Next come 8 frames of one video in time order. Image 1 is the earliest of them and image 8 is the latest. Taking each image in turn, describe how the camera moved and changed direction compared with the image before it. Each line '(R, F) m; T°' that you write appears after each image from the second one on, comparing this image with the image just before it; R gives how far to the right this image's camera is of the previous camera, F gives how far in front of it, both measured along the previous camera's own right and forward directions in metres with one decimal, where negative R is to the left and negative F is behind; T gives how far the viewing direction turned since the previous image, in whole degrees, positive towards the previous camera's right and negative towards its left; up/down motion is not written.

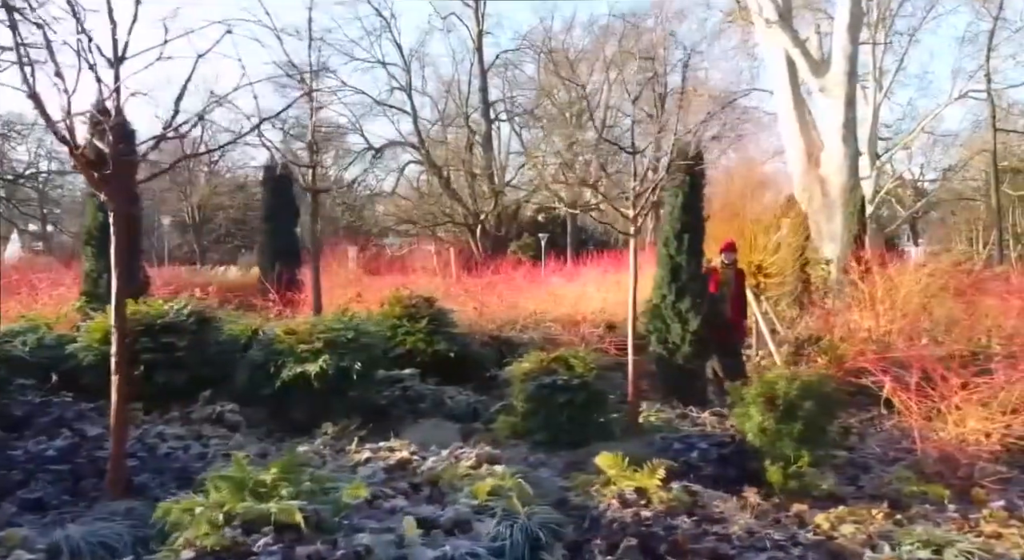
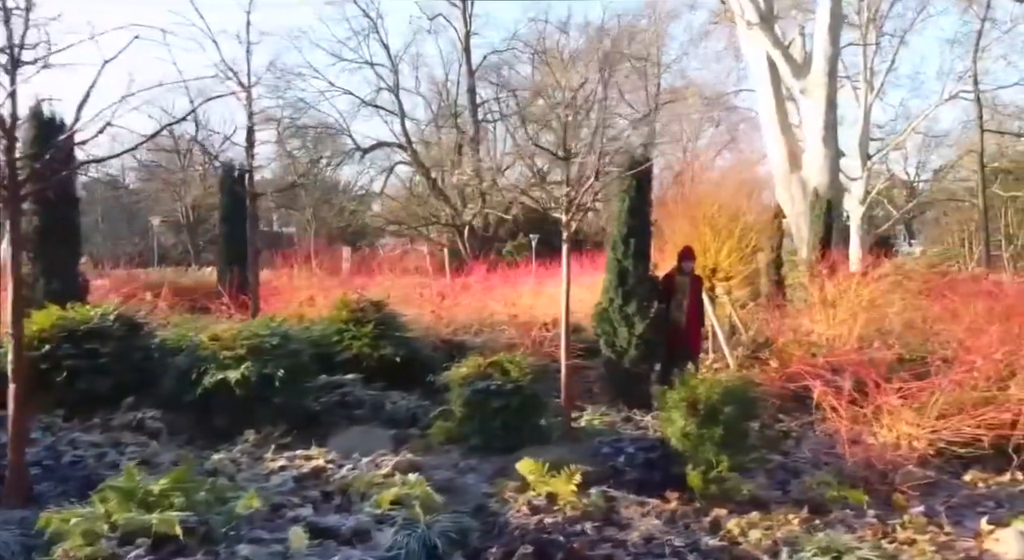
(+0.5, 0.0) m; 0°
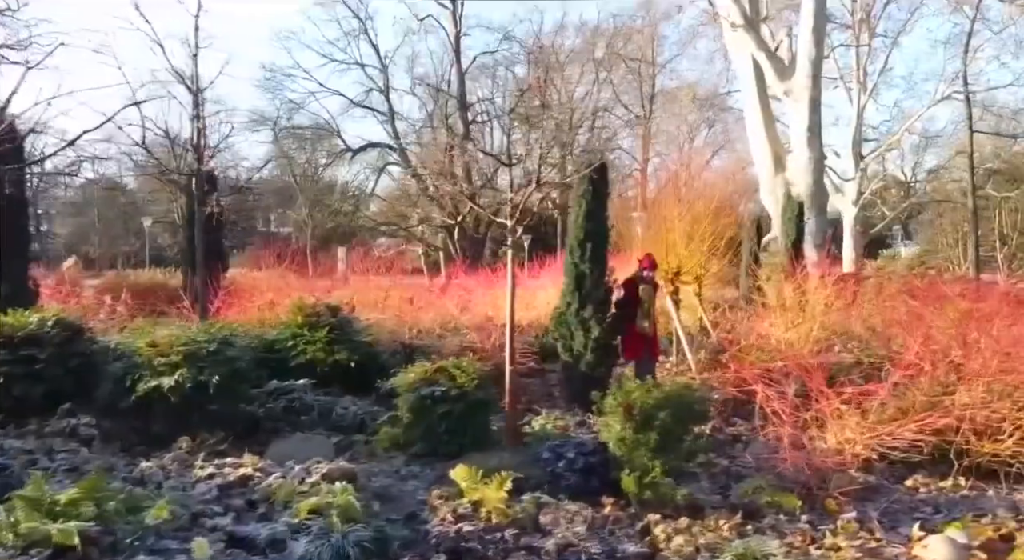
(+0.4, 0.0) m; 0°
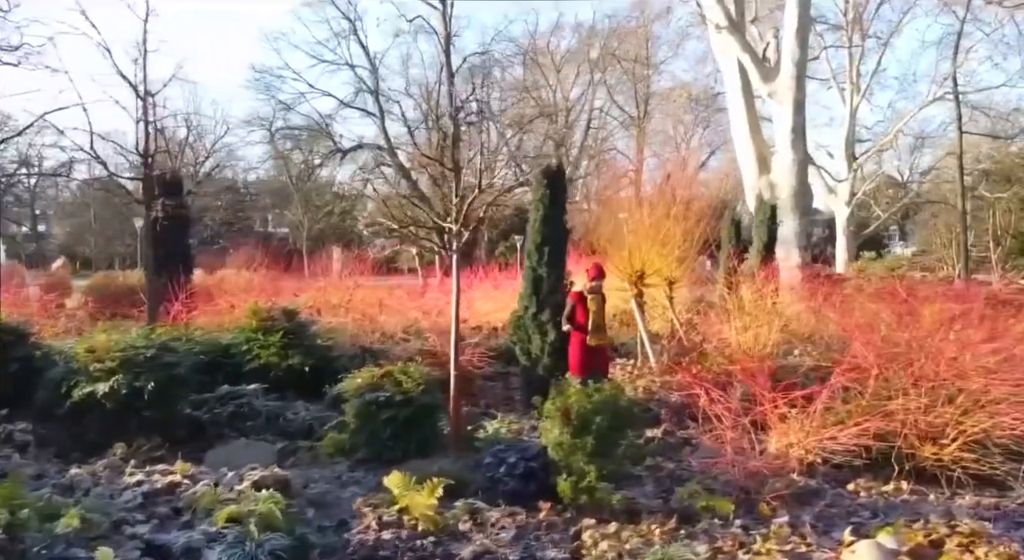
(+0.4, 0.0) m; 0°
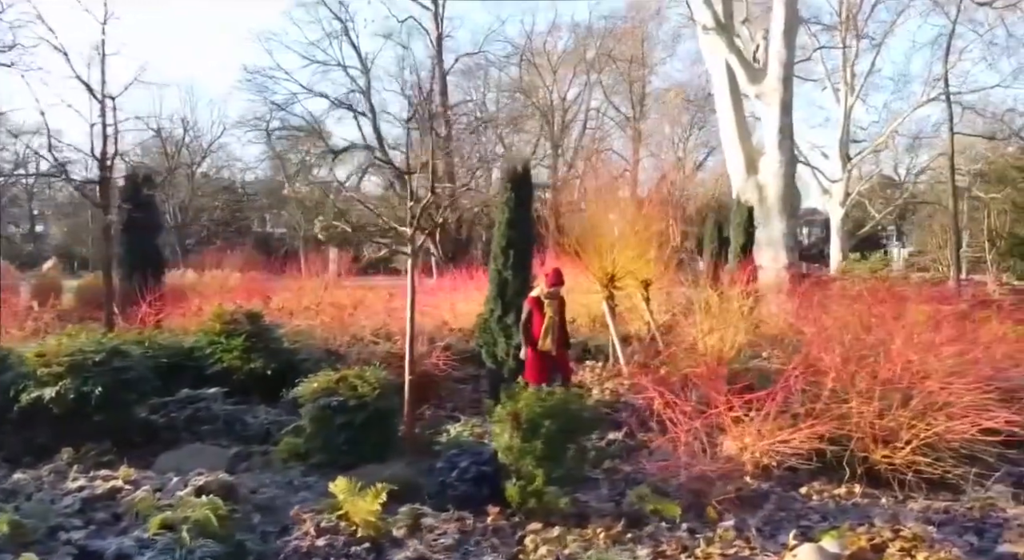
(+0.3, 0.0) m; 0°
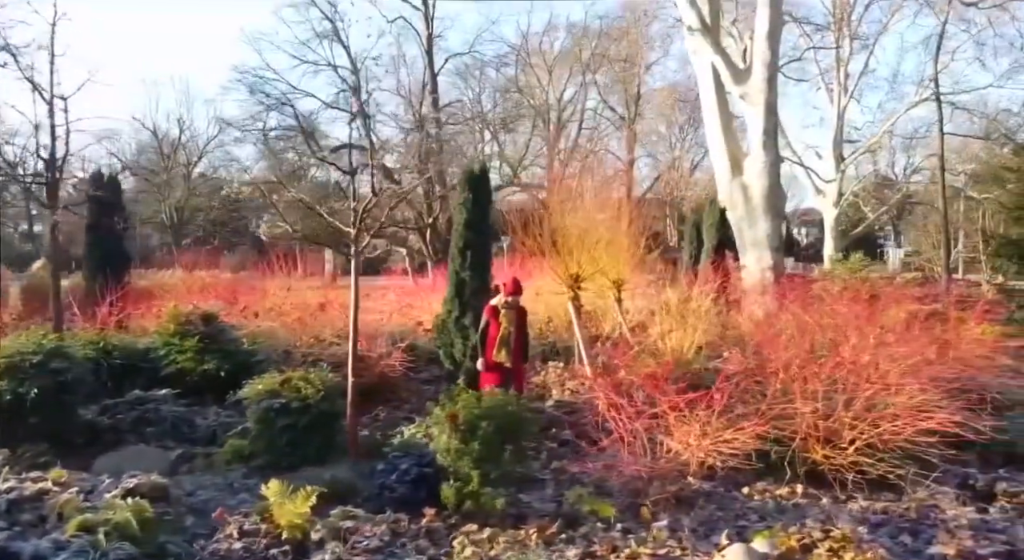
(+0.4, 0.0) m; 0°
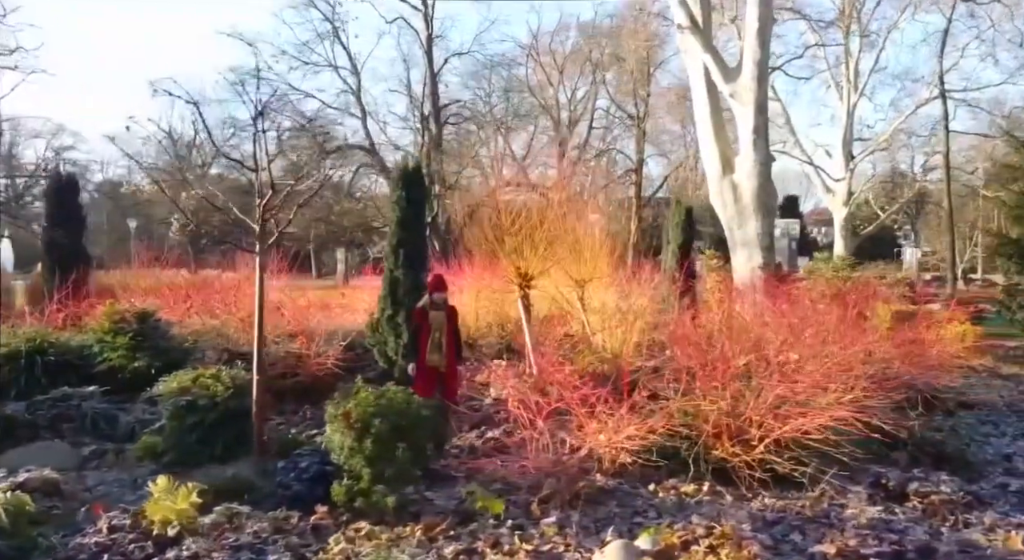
(+0.8, 0.0) m; -1°
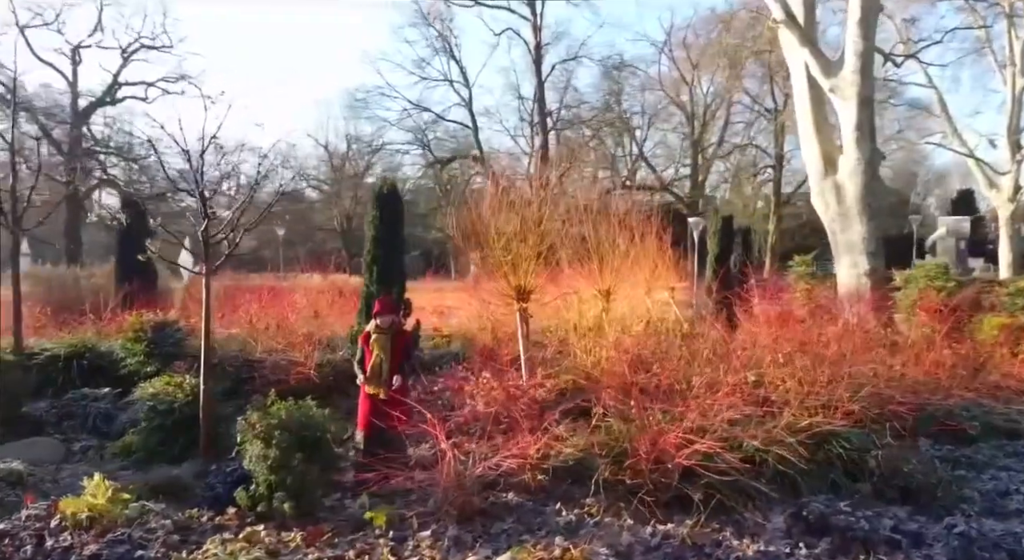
(+1.9, -0.1) m; -11°
